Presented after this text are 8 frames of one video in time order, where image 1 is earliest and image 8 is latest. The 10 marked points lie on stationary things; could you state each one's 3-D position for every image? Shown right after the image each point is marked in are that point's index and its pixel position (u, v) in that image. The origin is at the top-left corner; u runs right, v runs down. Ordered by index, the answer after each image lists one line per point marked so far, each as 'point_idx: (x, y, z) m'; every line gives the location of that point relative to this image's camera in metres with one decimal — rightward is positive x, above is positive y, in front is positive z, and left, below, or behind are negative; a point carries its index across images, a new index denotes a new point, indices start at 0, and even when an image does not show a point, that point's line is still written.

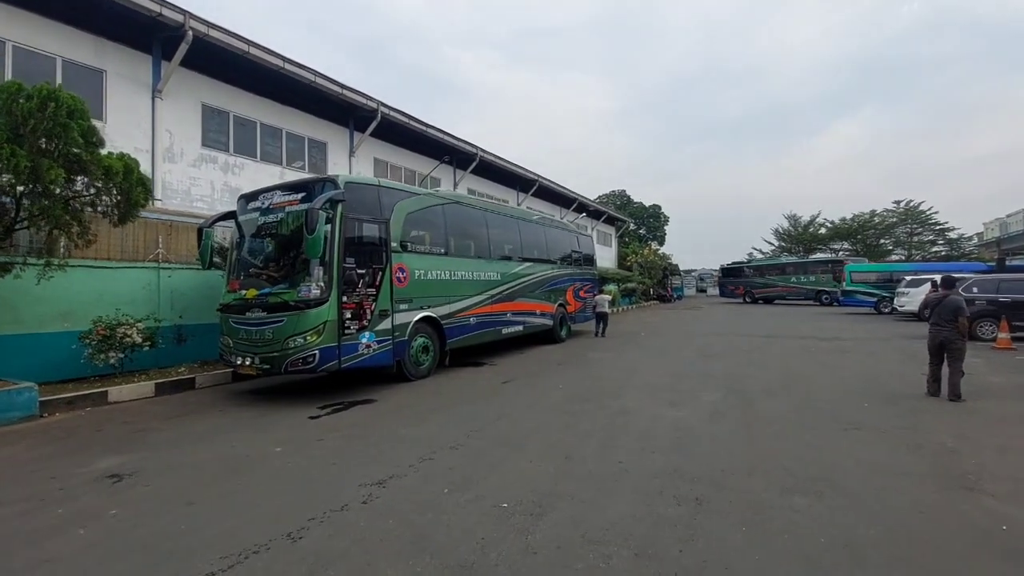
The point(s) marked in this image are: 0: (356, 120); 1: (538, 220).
0: (-5.8, +6.4, +18.8) m
1: (+0.8, +2.1, +15.1) m
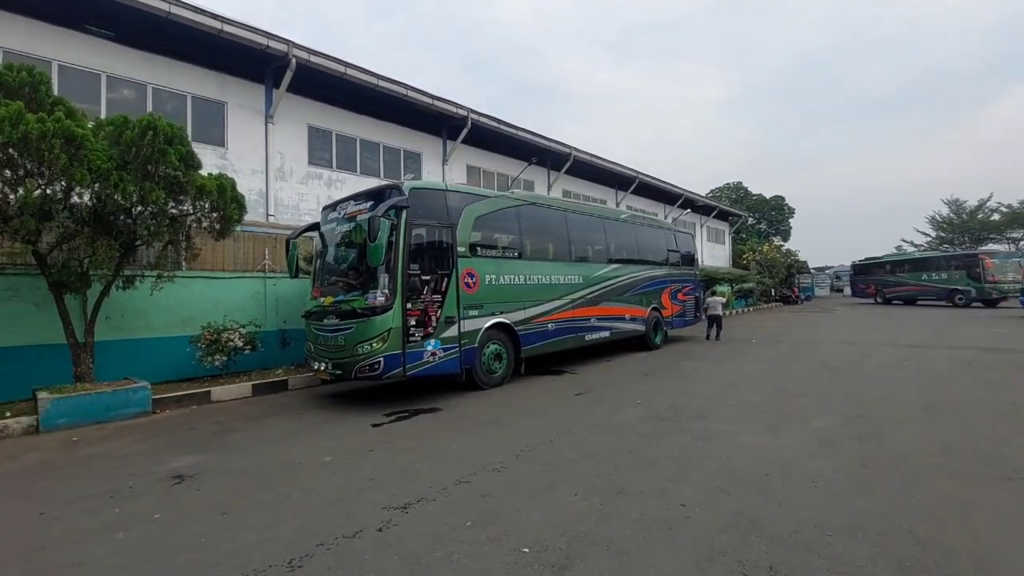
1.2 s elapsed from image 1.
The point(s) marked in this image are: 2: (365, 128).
0: (-2.4, +6.2, +19.2) m
1: (+3.3, +2.0, +14.1) m
2: (-5.1, +5.5, +17.1) m
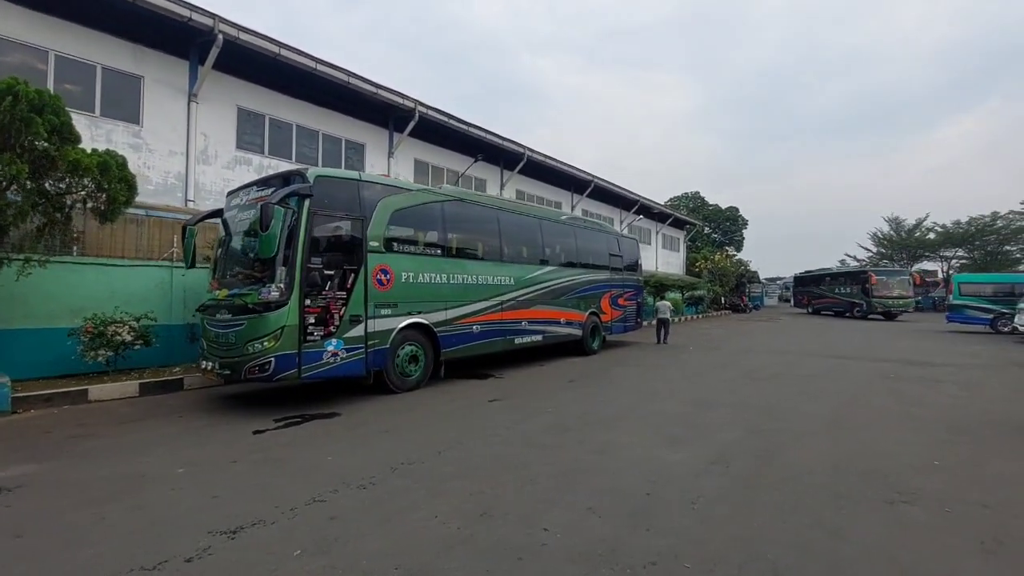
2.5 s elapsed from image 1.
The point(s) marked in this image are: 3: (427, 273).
0: (-4.4, +6.3, +18.5) m
1: (+1.6, +1.9, +13.8) m
2: (-6.9, +5.7, +16.3) m
3: (-1.7, +0.3, +9.5) m
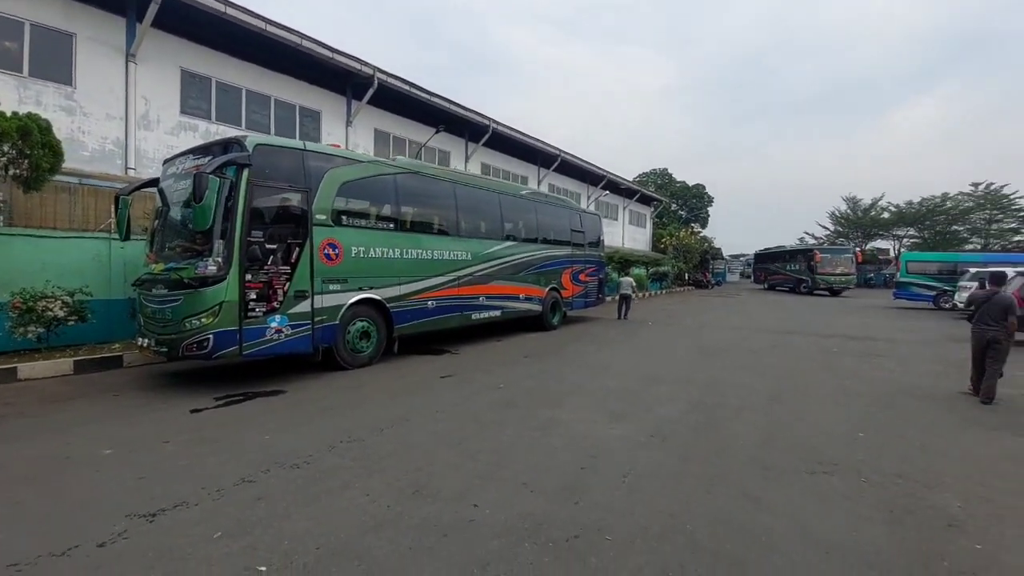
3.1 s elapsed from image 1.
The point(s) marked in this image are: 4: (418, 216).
0: (-5.7, +7.3, +17.8) m
1: (+0.5, +2.6, +13.7) m
2: (-8.1, +6.6, +15.5) m
3: (-2.5, +0.8, +9.3) m
4: (-2.0, +1.5, +10.2) m
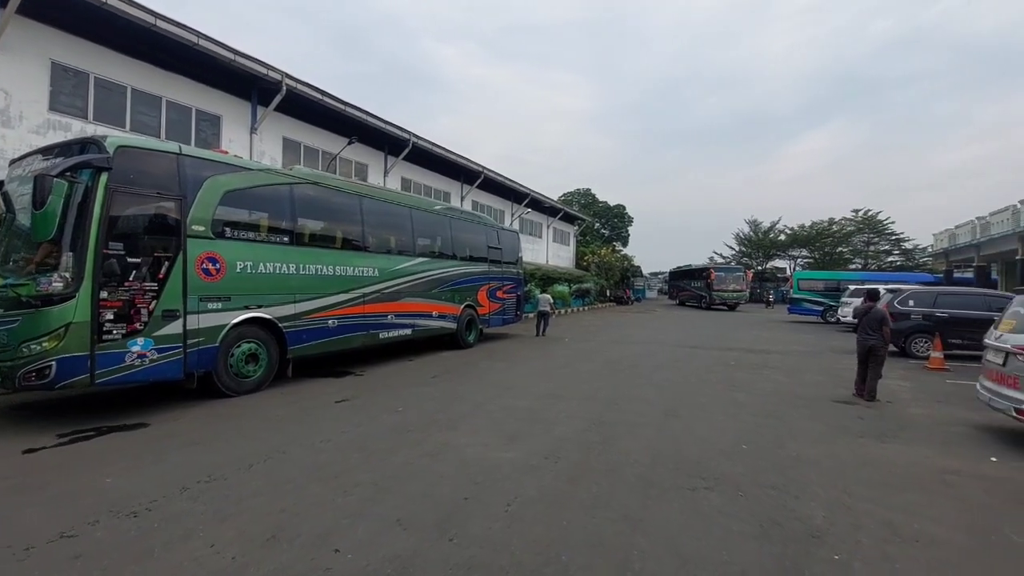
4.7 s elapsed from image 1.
0: (-8.6, +6.7, +16.8) m
1: (-1.9, +2.1, +13.4) m
2: (-10.6, +6.0, +14.1) m
3: (-4.2, +0.4, +8.6) m
4: (-3.8, +1.1, +9.7) m
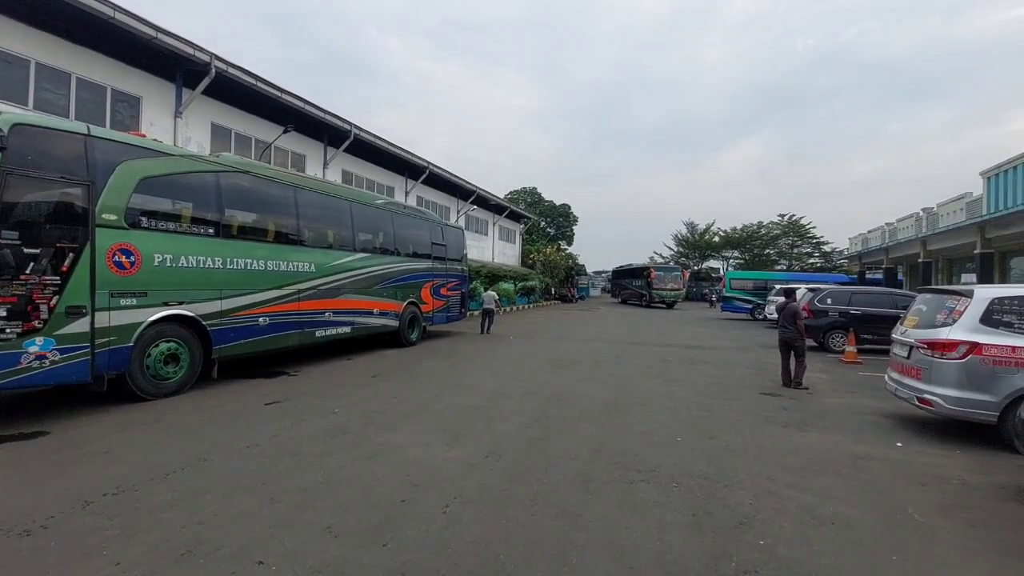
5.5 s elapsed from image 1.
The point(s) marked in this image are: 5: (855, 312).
0: (-10.3, +6.8, +15.7) m
1: (-3.4, +2.2, +13.1) m
2: (-12.1, +6.2, +12.8) m
3: (-5.2, +0.5, +8.0) m
4: (-4.9, +1.2, +9.1) m
5: (+9.9, -0.7, +14.2) m
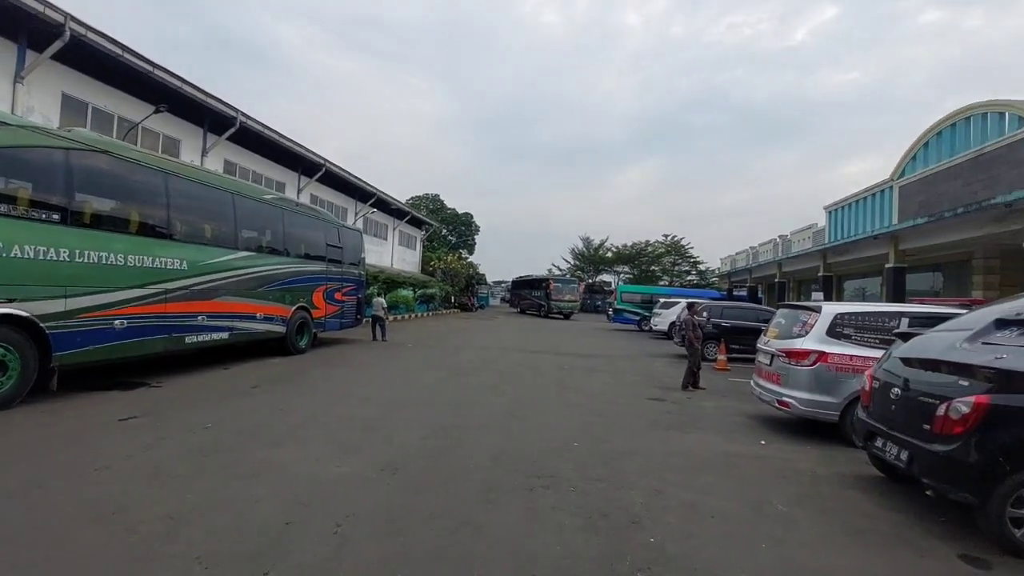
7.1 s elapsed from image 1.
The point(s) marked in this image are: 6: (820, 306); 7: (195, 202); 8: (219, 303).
0: (-13.0, +6.9, +13.4) m
1: (-5.8, +2.1, +12.1) m
2: (-14.2, +6.4, +10.2) m
3: (-6.6, +0.6, +6.7) m
4: (-6.5, +1.3, +7.9) m
5: (+6.9, -1.2, +15.9) m
6: (+4.5, -0.3, +7.2) m
7: (-6.2, +1.7, +9.7) m
8: (-6.1, -0.3, +10.3) m
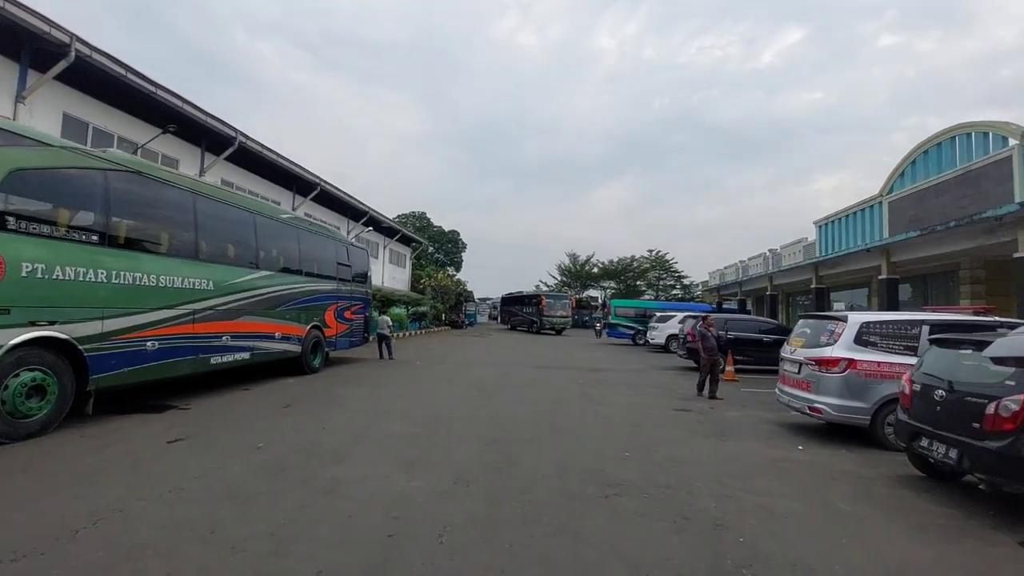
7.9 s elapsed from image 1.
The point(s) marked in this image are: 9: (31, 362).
0: (-12.8, +6.3, +13.2) m
1: (-5.4, +1.6, +12.1) m
2: (-13.8, +5.9, +10.0) m
3: (-6.0, +0.3, +6.7) m
4: (-5.9, +0.9, +7.9) m
5: (+7.1, -1.6, +16.3) m
6: (+5.1, -0.4, +7.6) m
7: (-5.7, +1.3, +9.7) m
8: (-5.6, -0.7, +10.3) m
9: (-6.0, -0.9, +6.2) m
